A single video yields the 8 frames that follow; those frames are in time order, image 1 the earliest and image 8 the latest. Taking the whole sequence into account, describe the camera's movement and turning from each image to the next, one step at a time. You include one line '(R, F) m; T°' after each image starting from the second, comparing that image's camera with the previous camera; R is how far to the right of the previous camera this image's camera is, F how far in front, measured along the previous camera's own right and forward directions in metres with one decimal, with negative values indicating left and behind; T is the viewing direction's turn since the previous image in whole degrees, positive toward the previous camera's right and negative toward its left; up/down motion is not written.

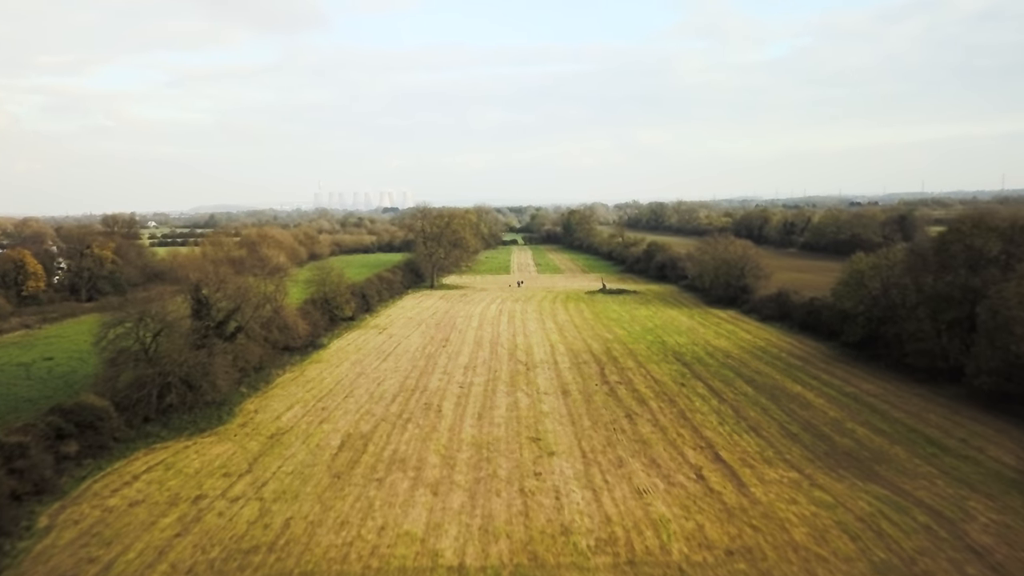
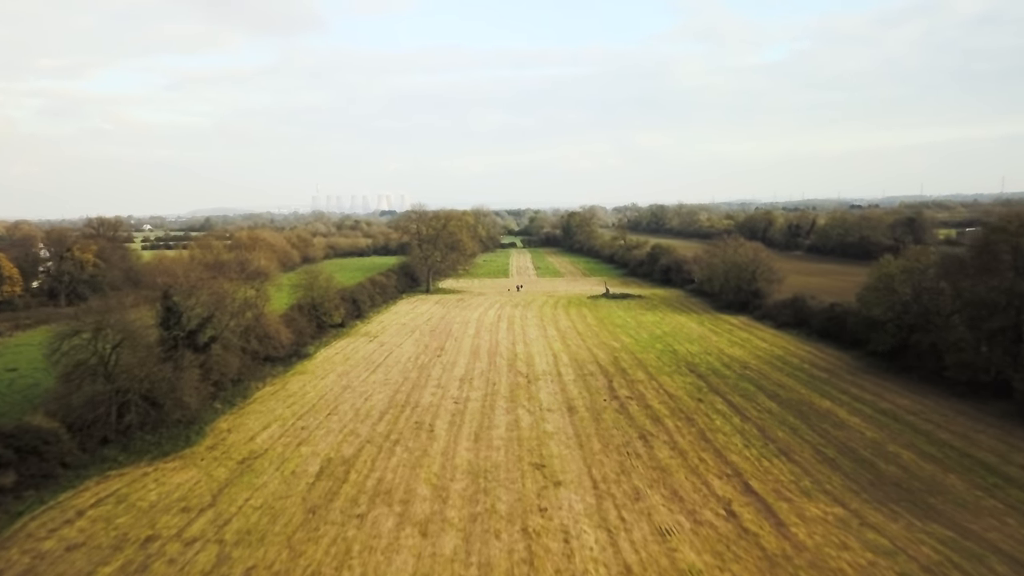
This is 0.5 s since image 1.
(-0.1, +2.4) m; 0°
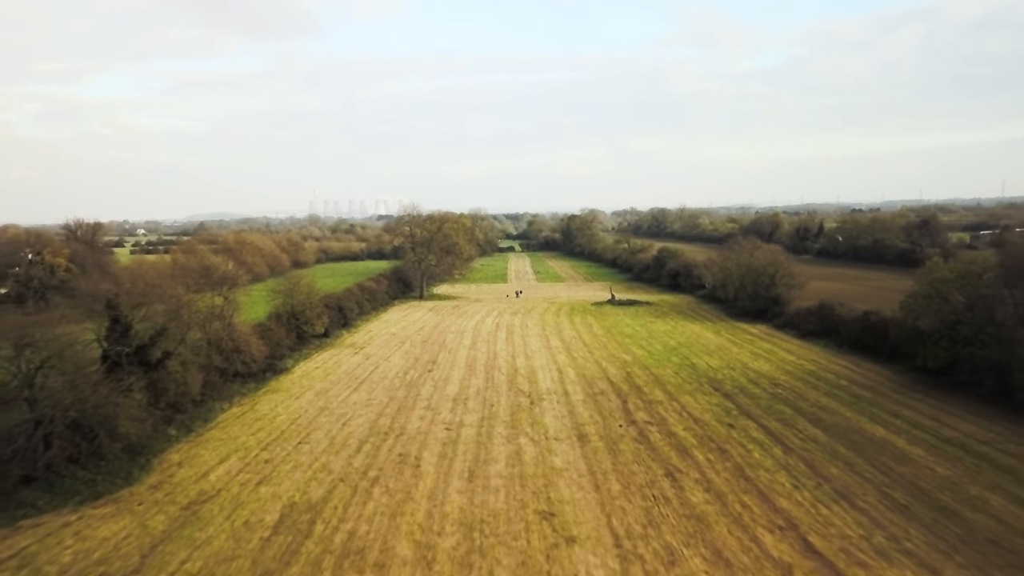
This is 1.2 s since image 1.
(-0.1, +3.3) m; 0°
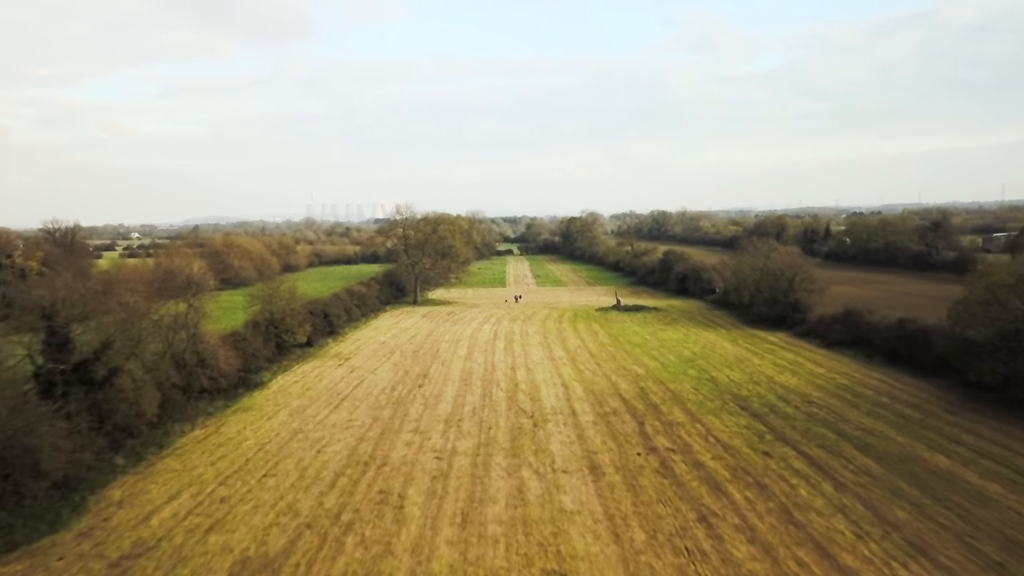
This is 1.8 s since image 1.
(-0.1, +2.9) m; 0°
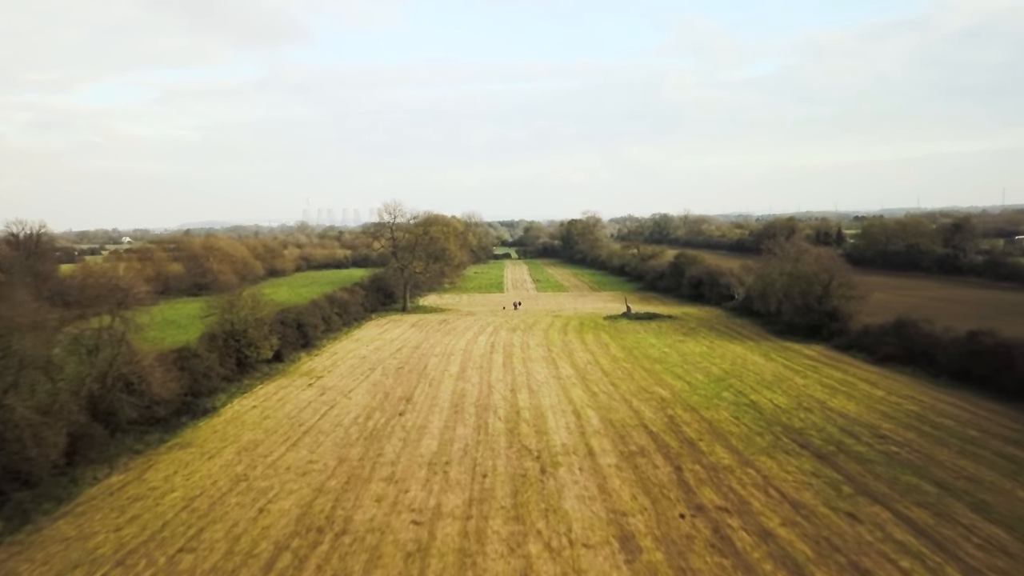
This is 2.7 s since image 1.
(-0.1, +4.4) m; 0°
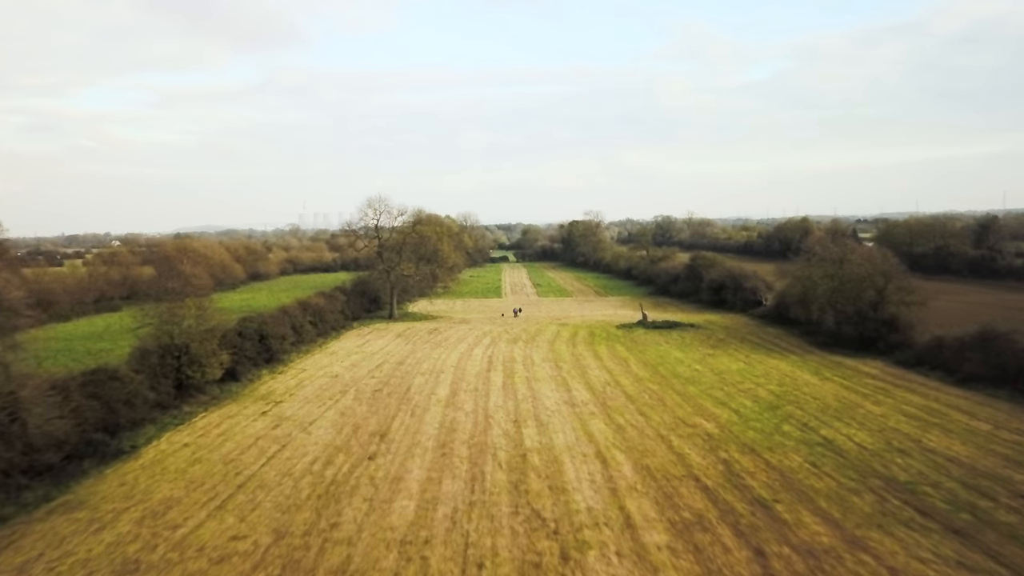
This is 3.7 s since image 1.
(-0.2, +5.0) m; 0°
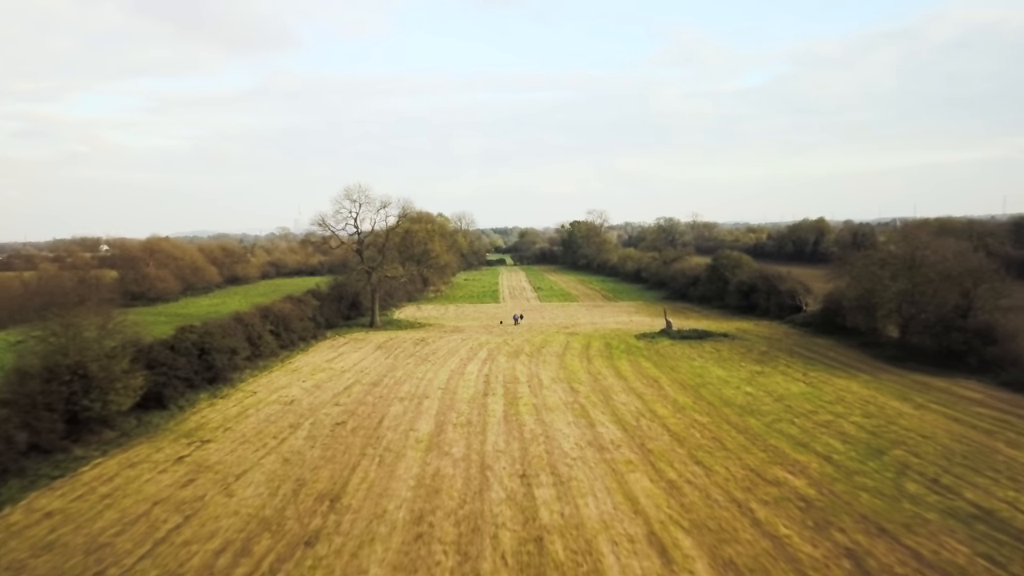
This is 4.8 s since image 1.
(-0.2, +5.4) m; 0°
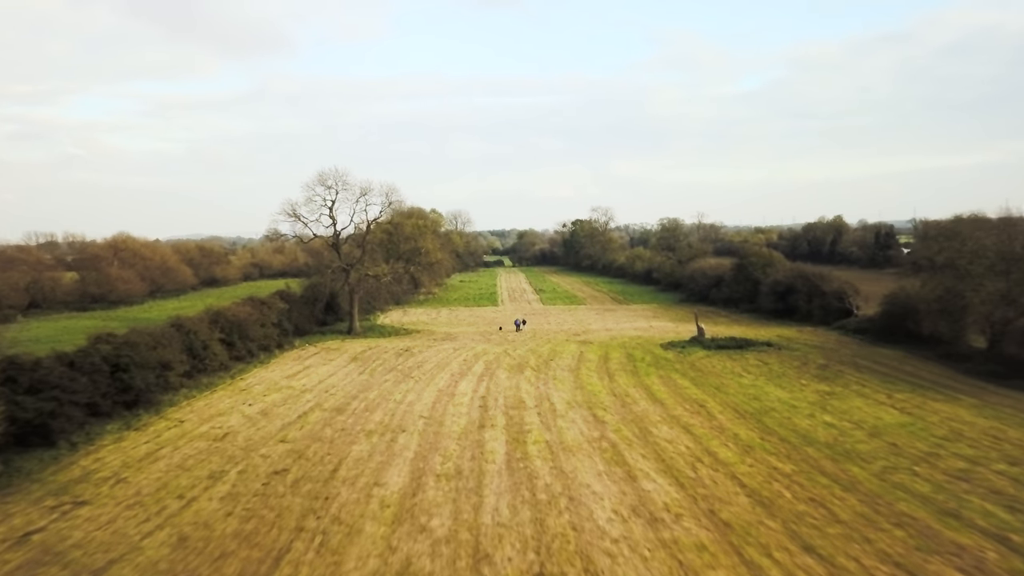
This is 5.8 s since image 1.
(-0.1, +5.0) m; 0°
